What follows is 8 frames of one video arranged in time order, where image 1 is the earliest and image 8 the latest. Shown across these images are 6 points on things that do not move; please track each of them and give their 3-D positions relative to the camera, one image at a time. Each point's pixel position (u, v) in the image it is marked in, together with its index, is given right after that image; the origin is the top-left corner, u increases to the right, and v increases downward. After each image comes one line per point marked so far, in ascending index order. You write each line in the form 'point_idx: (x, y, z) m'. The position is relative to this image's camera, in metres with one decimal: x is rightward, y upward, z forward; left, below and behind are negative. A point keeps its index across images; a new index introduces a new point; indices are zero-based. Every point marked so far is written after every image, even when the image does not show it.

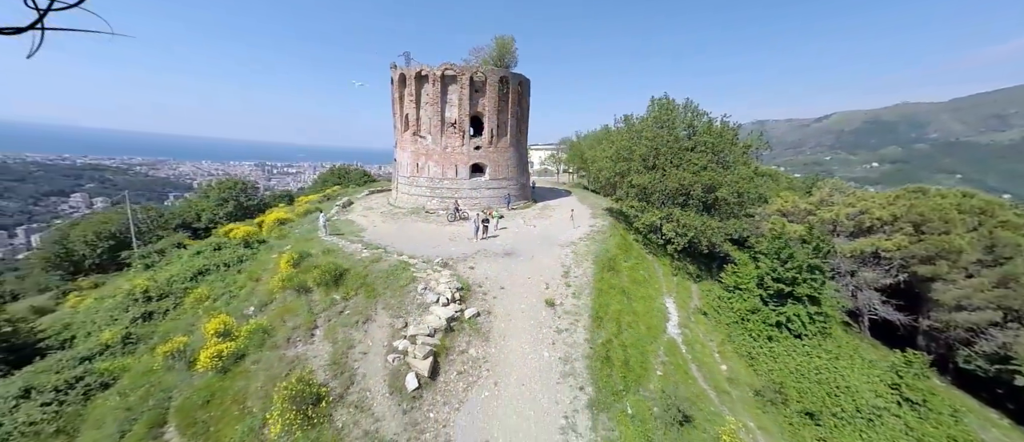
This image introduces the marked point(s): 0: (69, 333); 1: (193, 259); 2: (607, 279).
0: (-15.4, -3.8, +11.7) m
1: (-15.0, -1.8, +16.0) m
2: (+3.5, -2.2, +12.6) m
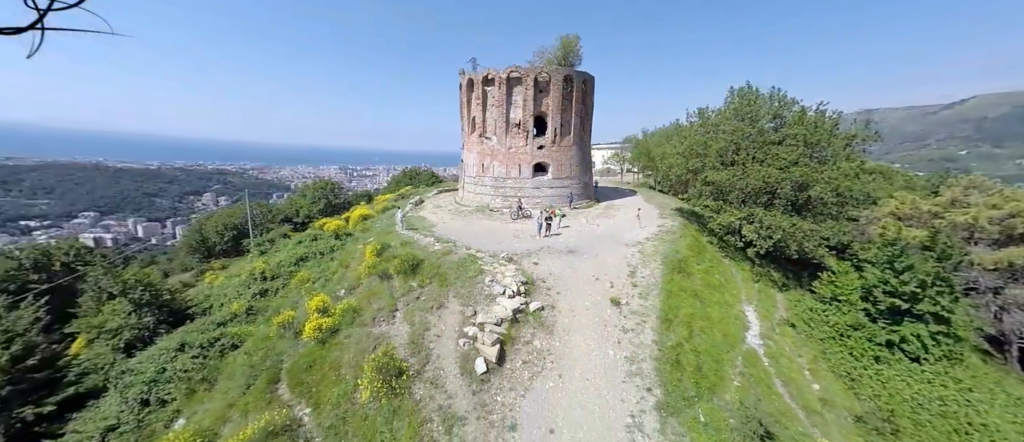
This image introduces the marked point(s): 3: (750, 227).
0: (-13.0, -3.5, +14.4) m
1: (-11.8, -1.4, +18.6) m
2: (+5.8, -2.1, +11.9) m
3: (+9.8, -0.2, +13.9) m
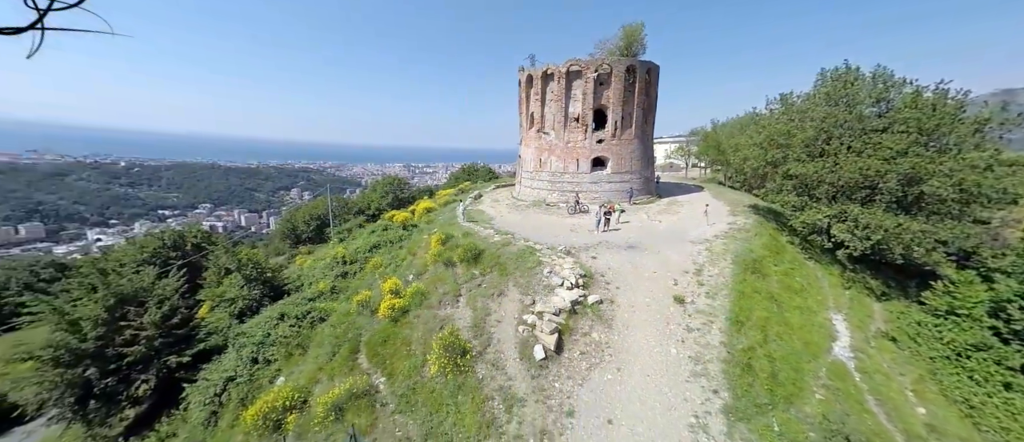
0: (-10.4, -2.9, +16.5) m
1: (-8.6, -0.9, +20.4) m
2: (+7.8, -2.0, +11.1) m
3: (+12.1, -0.2, +12.3) m
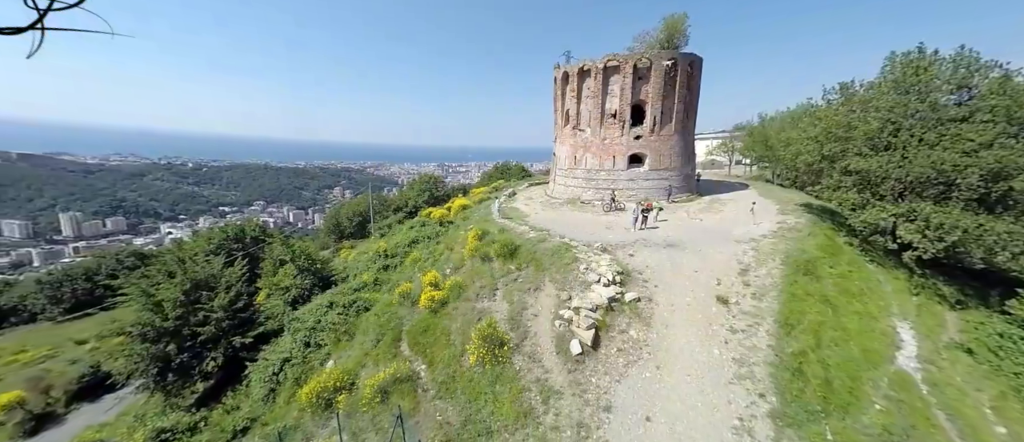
0: (-8.7, -2.7, +17.5) m
1: (-6.5, -0.7, +21.3) m
2: (+9.0, -2.0, +10.5) m
3: (+13.4, -0.1, +11.3) m
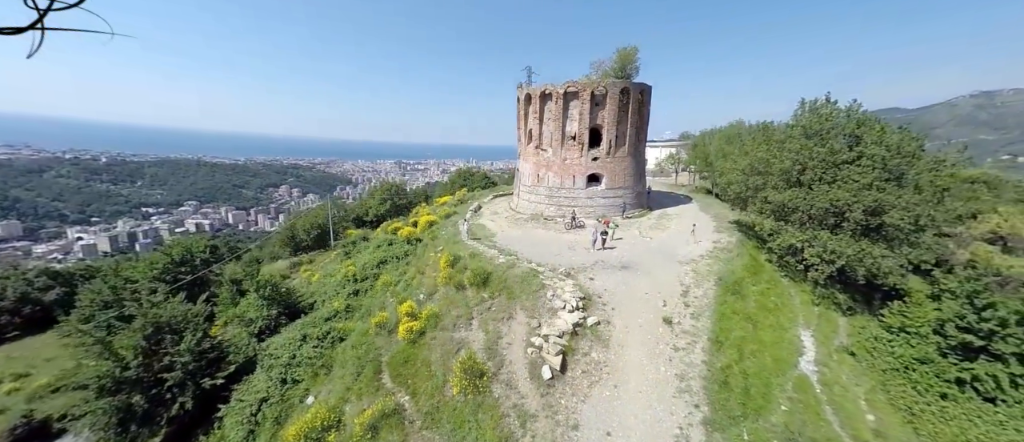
0: (-10.3, -3.9, +17.4) m
1: (-8.5, -1.8, +21.4) m
2: (+8.1, -3.0, +12.5) m
3: (+12.3, -1.2, +13.8) m
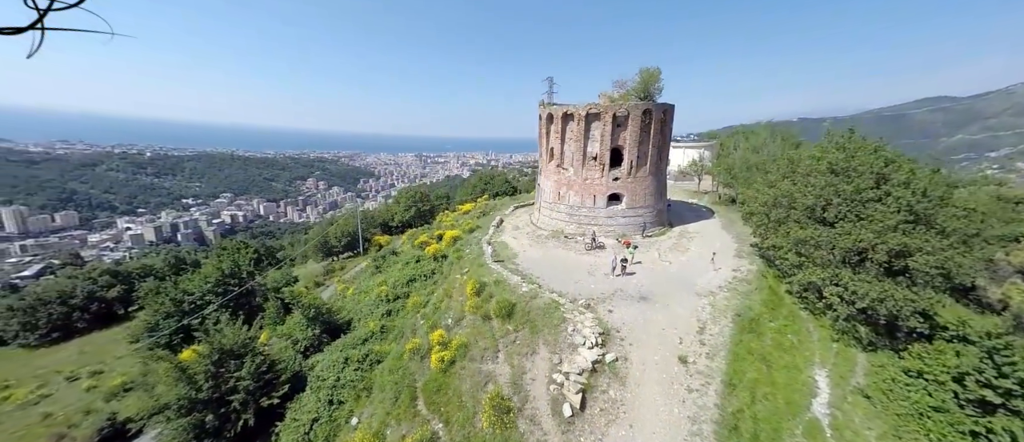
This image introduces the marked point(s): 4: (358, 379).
0: (-9.1, -5.3, +18.9) m
1: (-7.1, -3.1, +22.7) m
2: (+9.0, -4.6, +12.9) m
3: (+13.3, -2.8, +14.0) m
4: (-6.4, -6.4, +13.9) m
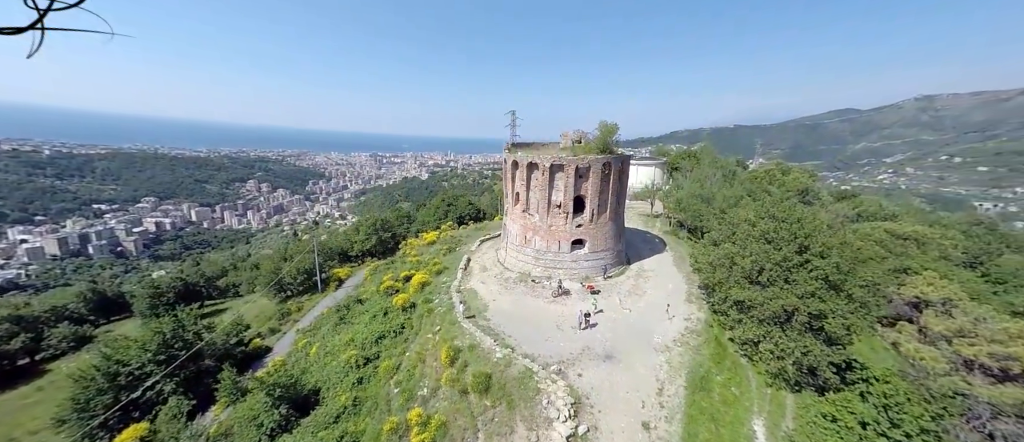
0: (-10.6, -8.7, +18.4) m
1: (-9.1, -6.5, +22.3) m
2: (+8.0, -7.8, +14.6) m
3: (+12.2, -5.9, +16.1) m
4: (-7.3, -9.9, +13.7) m
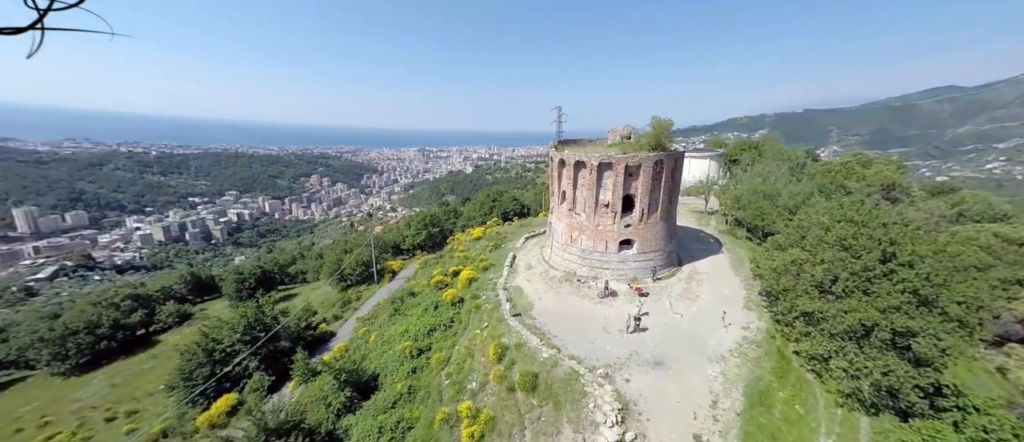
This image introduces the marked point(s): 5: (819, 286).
0: (-8.0, -8.7, +19.9) m
1: (-6.0, -6.4, +23.6) m
2: (+10.0, -8.1, +13.8) m
3: (+14.3, -6.1, +14.7) m
4: (-5.3, -9.9, +14.9) m
5: (+14.6, -3.0, +16.0) m
